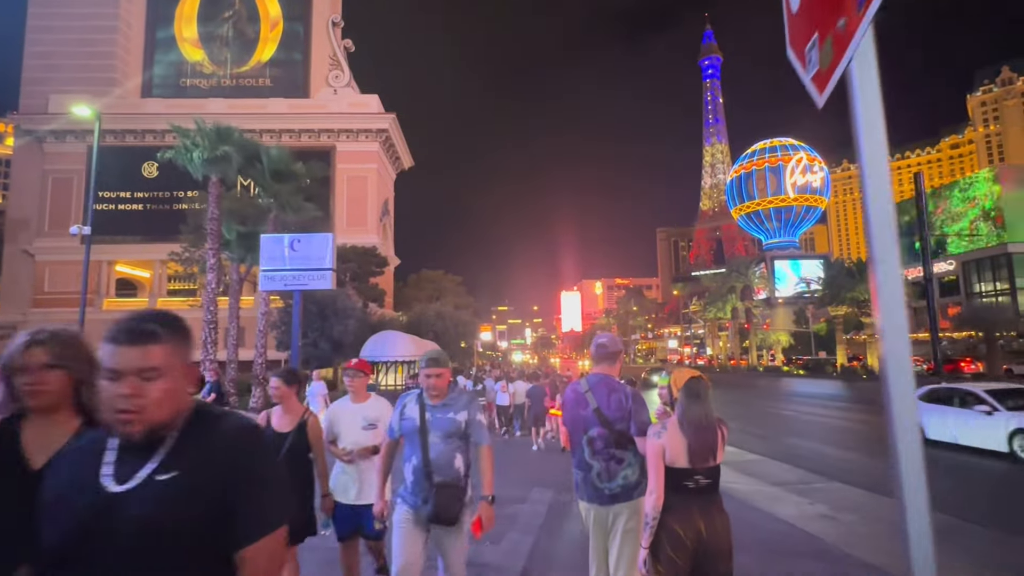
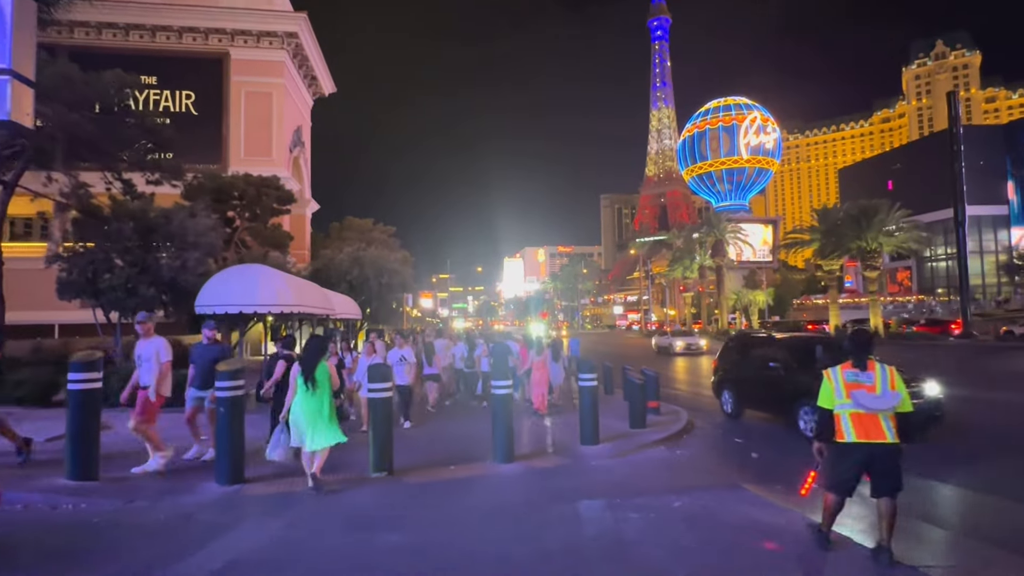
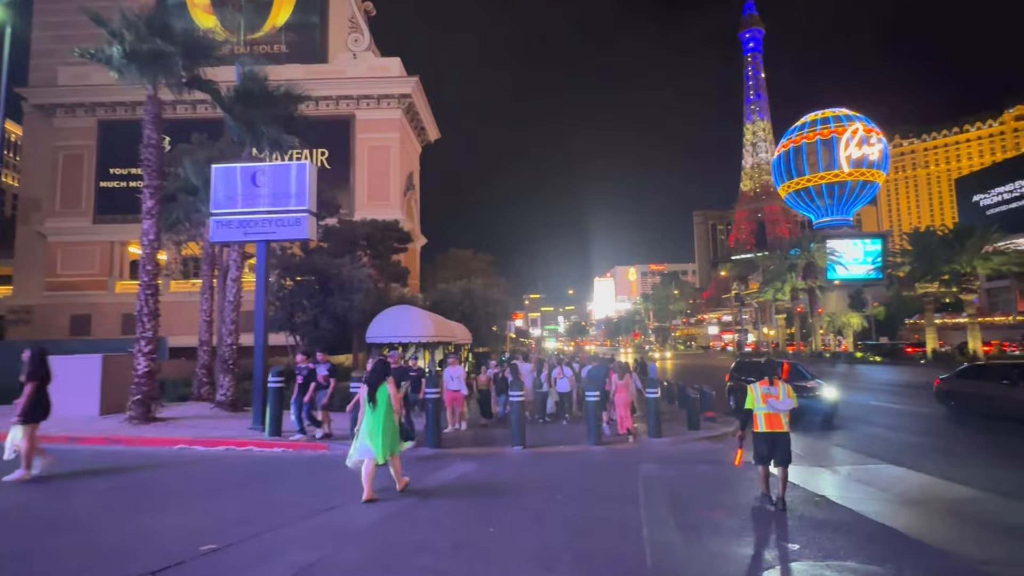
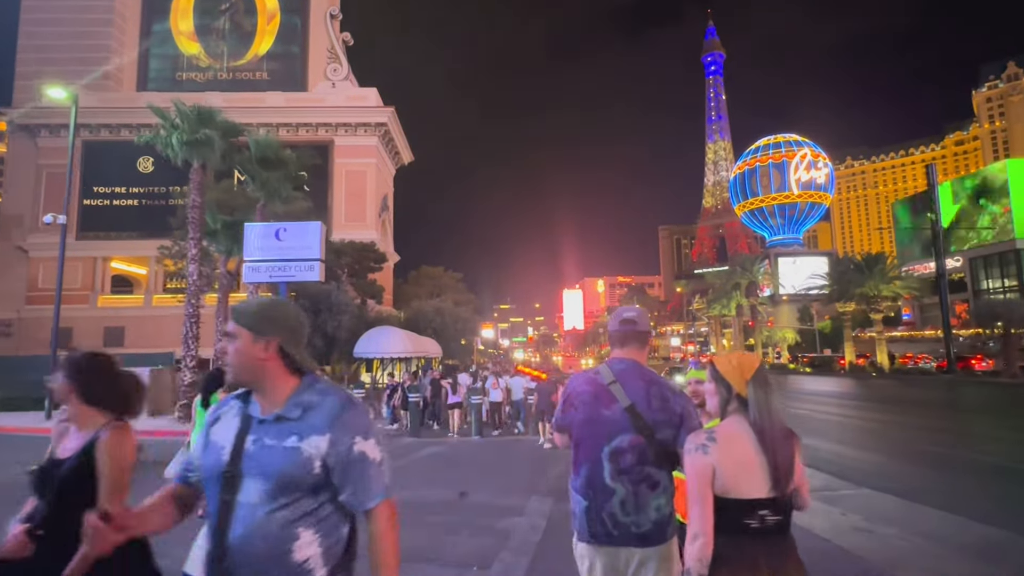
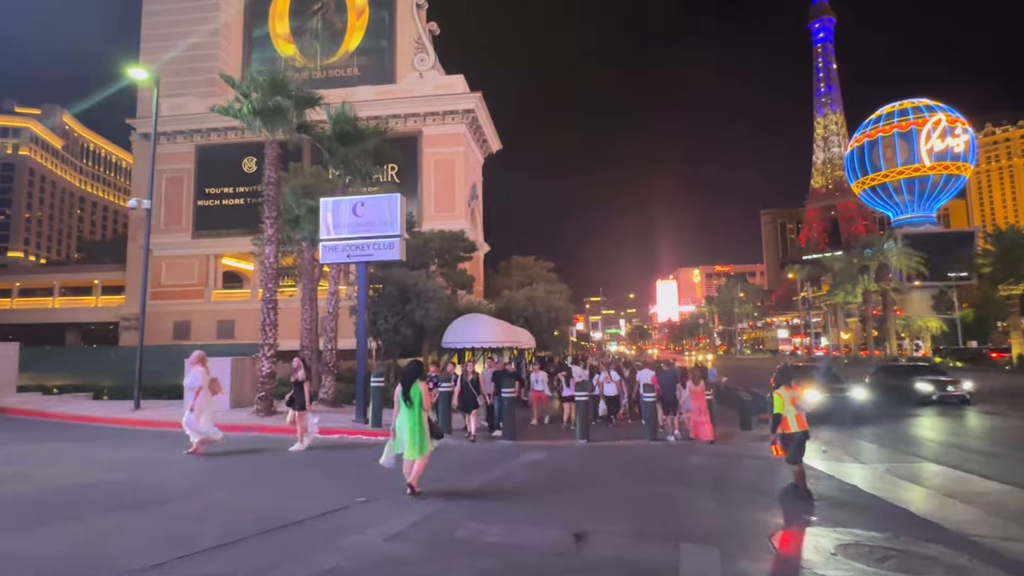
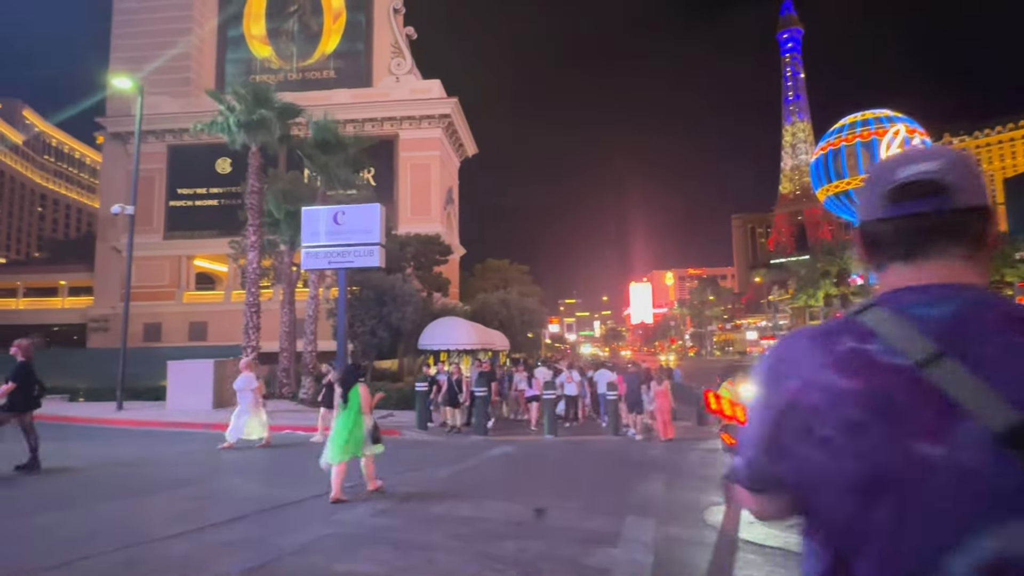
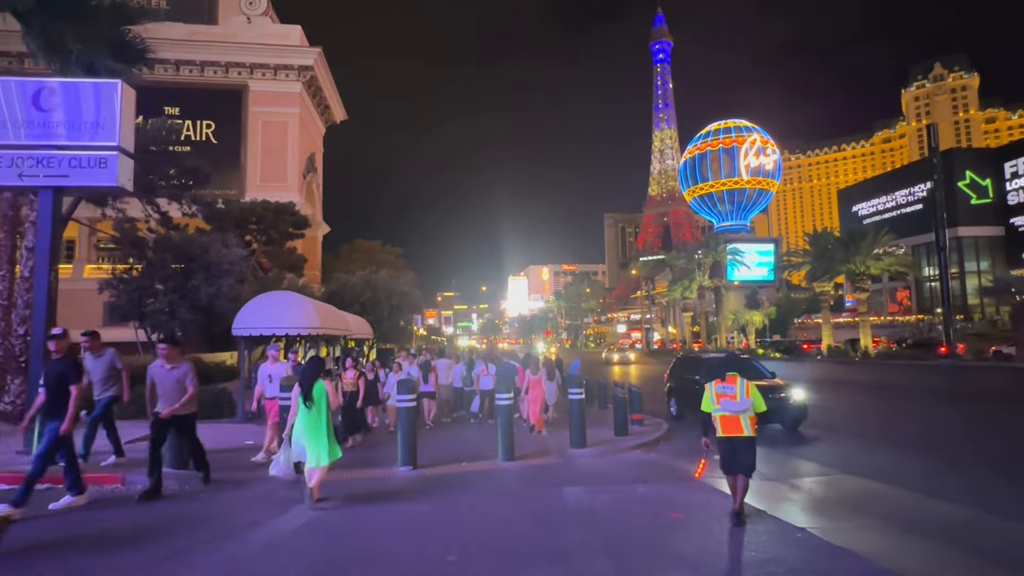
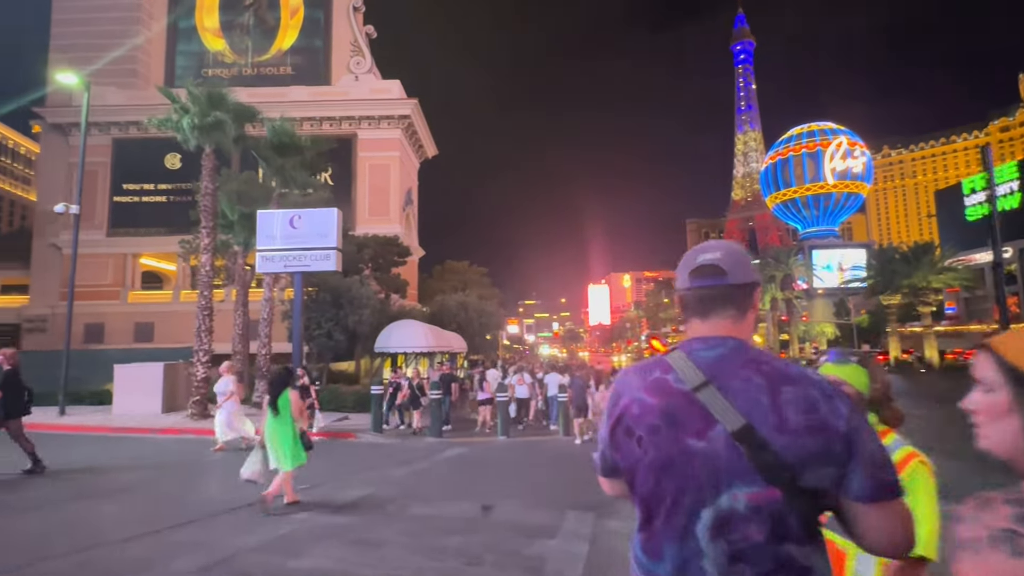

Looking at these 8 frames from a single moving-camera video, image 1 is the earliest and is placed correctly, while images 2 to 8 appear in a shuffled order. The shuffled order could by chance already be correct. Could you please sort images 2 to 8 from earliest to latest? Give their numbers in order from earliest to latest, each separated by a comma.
4, 8, 6, 5, 3, 7, 2
